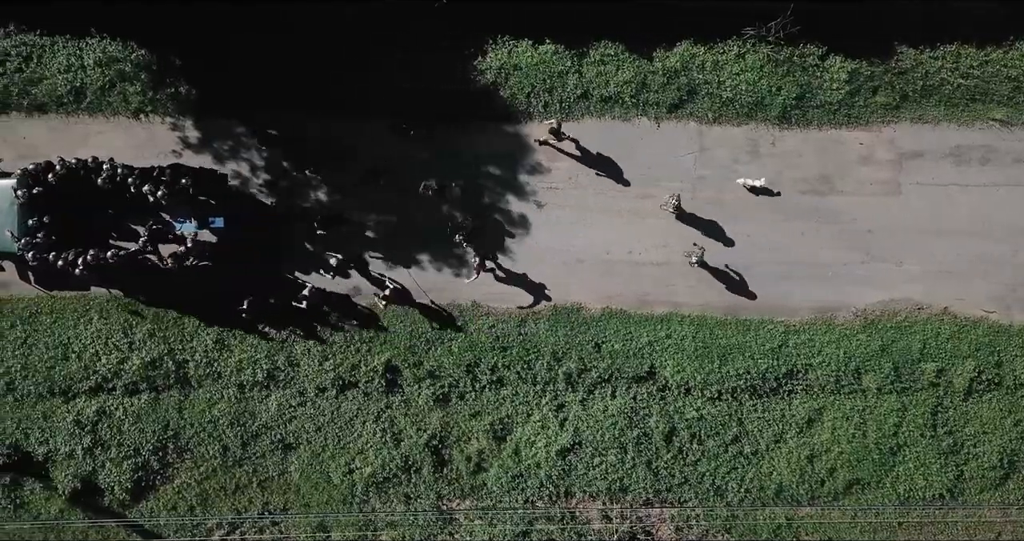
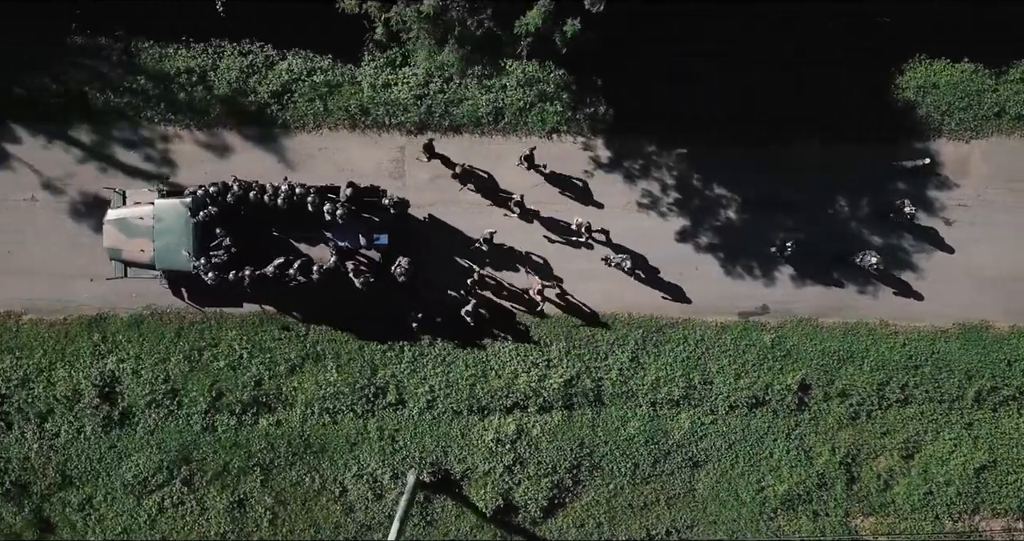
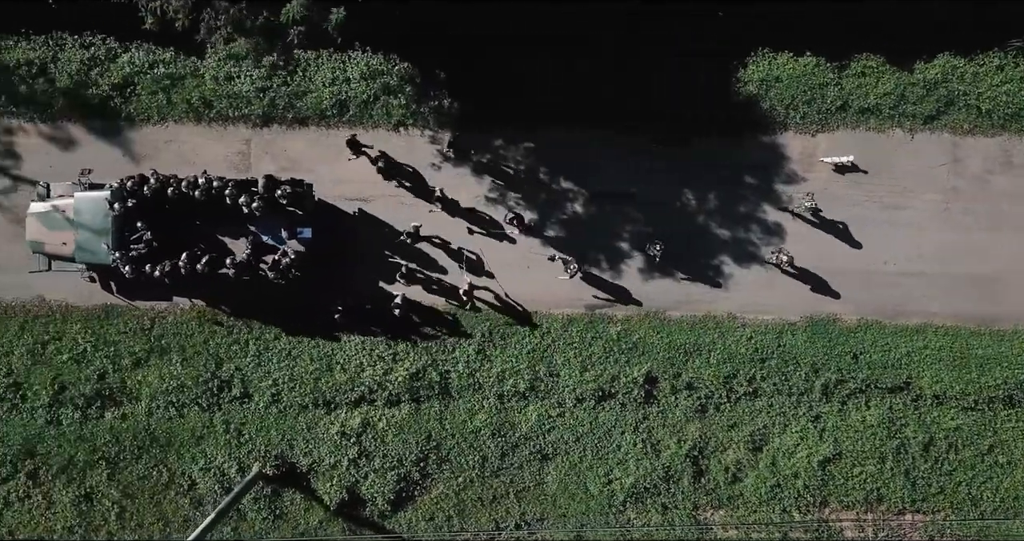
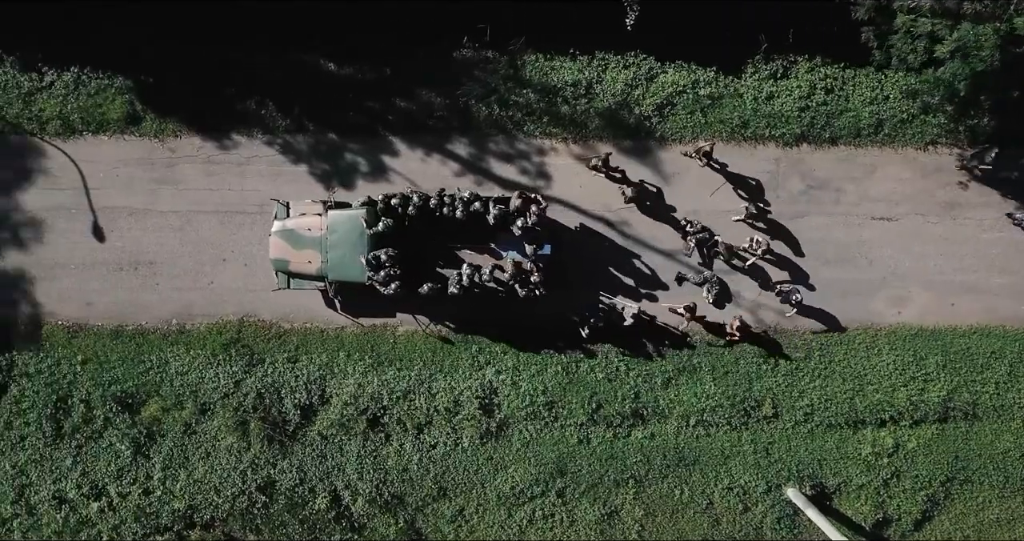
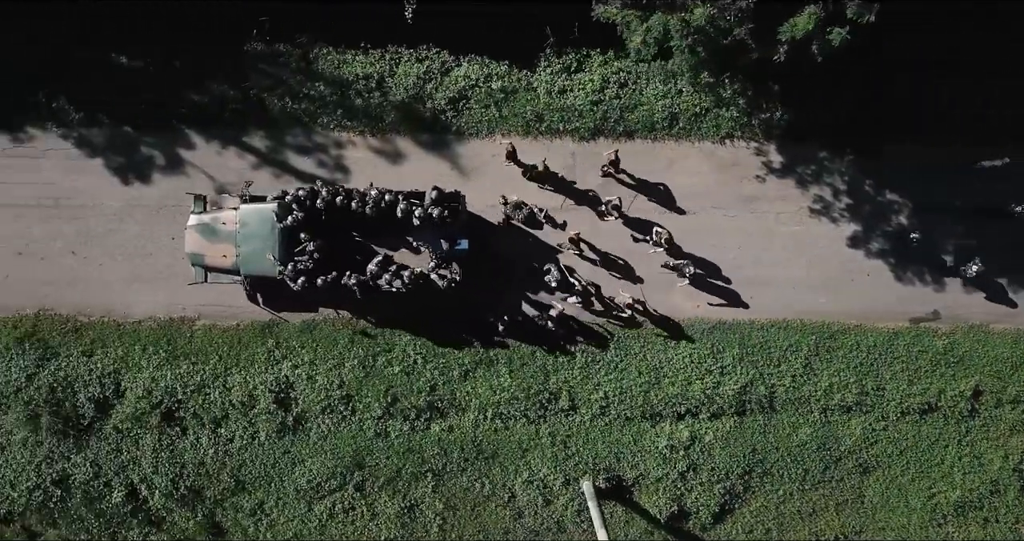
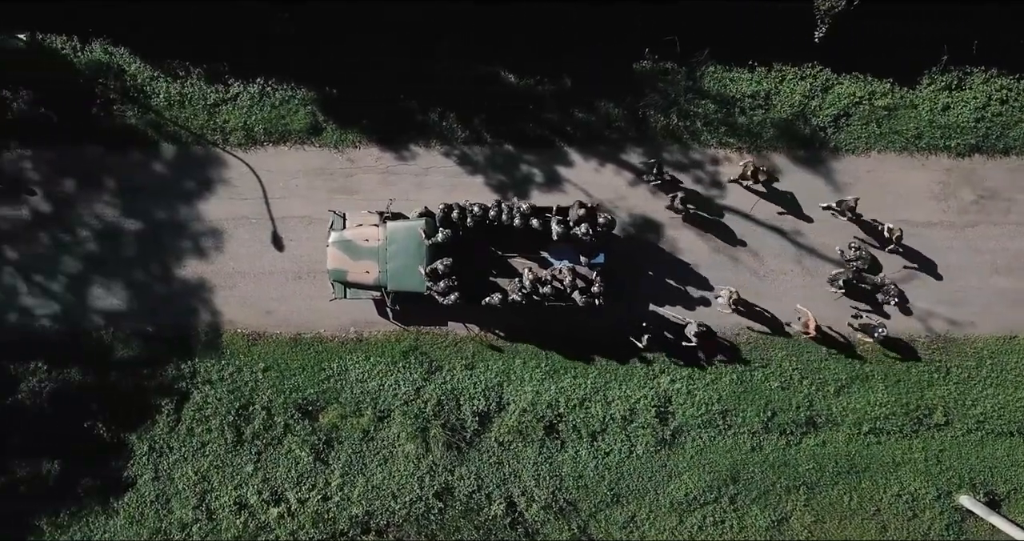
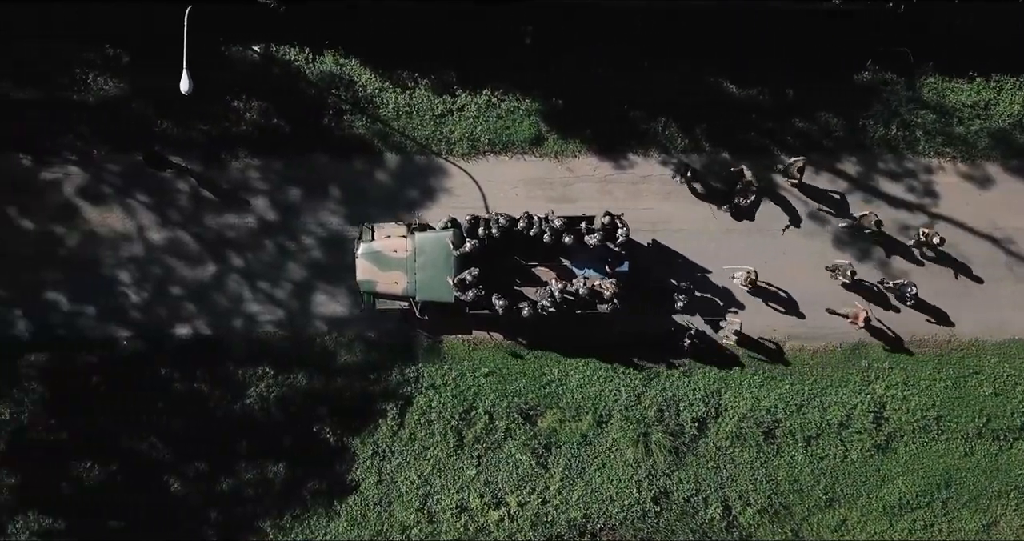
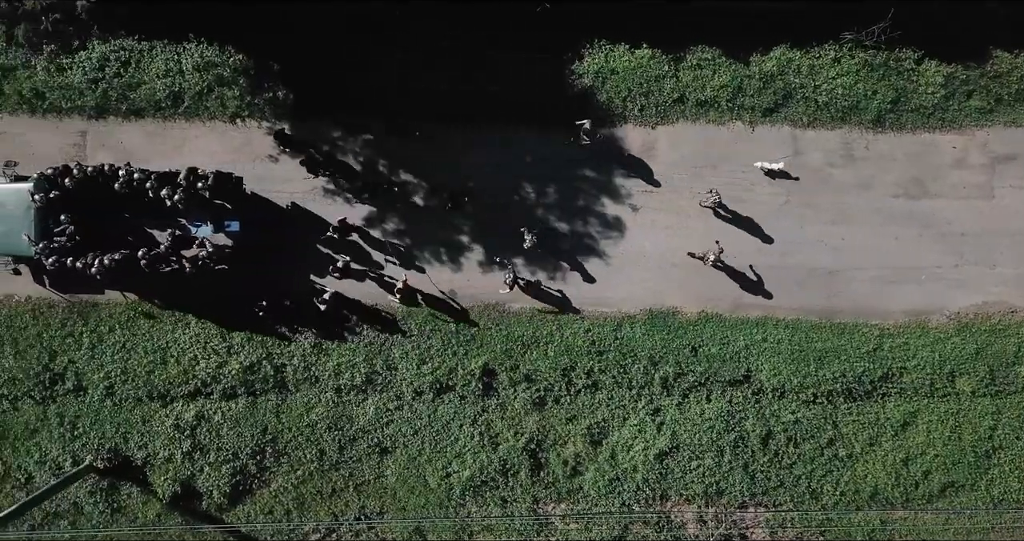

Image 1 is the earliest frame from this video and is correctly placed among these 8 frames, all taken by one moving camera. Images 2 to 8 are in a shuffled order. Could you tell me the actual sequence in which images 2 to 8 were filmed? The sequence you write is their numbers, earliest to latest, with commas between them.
8, 3, 2, 5, 4, 6, 7
